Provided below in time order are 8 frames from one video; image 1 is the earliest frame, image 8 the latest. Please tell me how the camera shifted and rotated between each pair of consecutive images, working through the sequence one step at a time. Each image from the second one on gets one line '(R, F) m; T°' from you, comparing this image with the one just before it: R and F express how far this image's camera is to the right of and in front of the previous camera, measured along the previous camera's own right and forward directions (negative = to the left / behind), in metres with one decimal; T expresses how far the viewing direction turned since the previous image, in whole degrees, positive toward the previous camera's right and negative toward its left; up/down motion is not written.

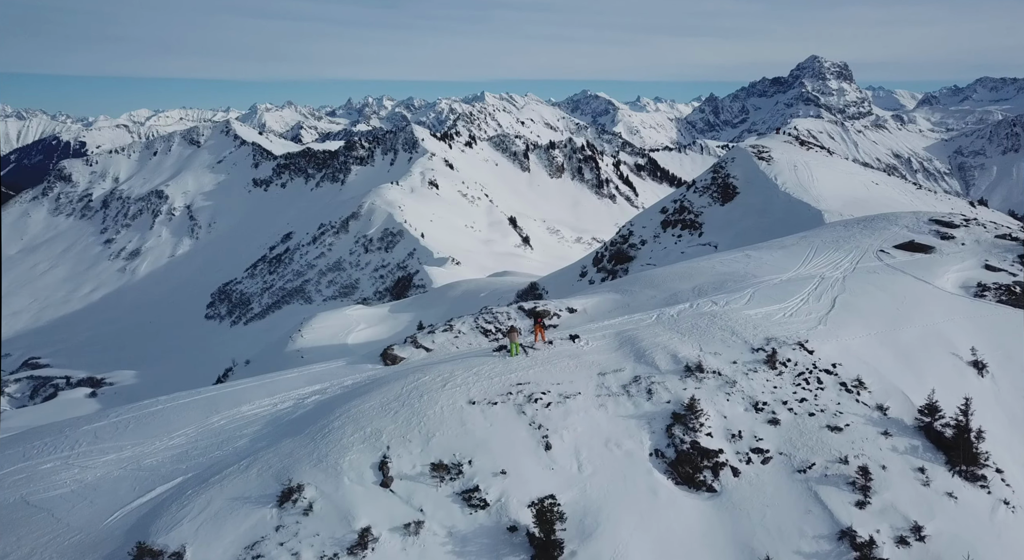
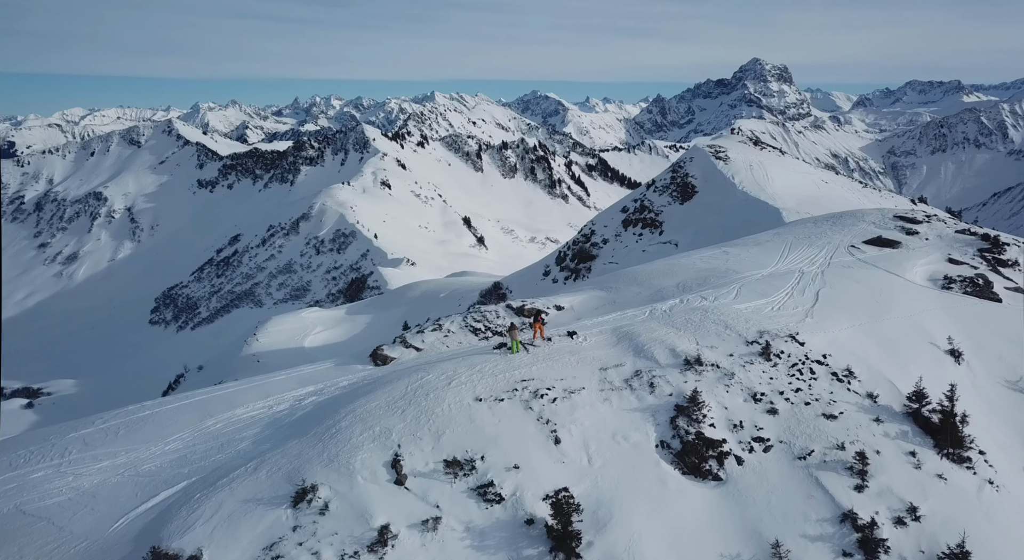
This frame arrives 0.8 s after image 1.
(-1.3, -0.2) m; +3°
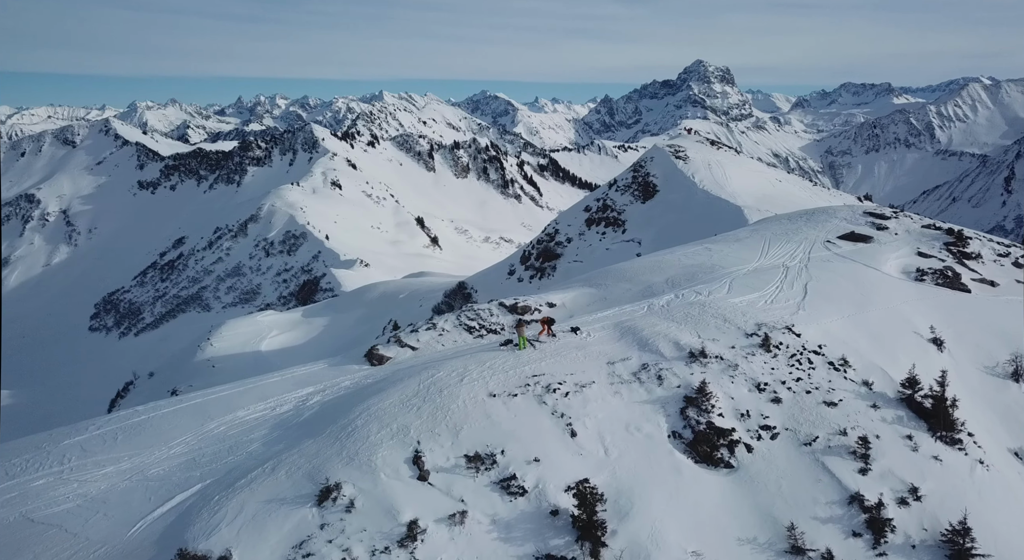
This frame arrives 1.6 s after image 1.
(-1.5, -0.2) m; +3°
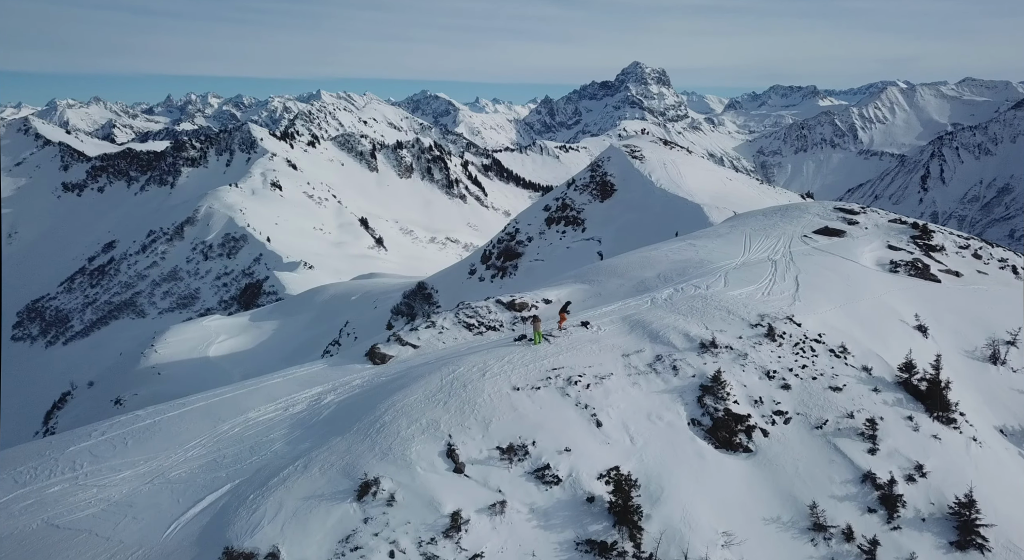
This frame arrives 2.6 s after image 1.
(-1.9, -0.3) m; +4°
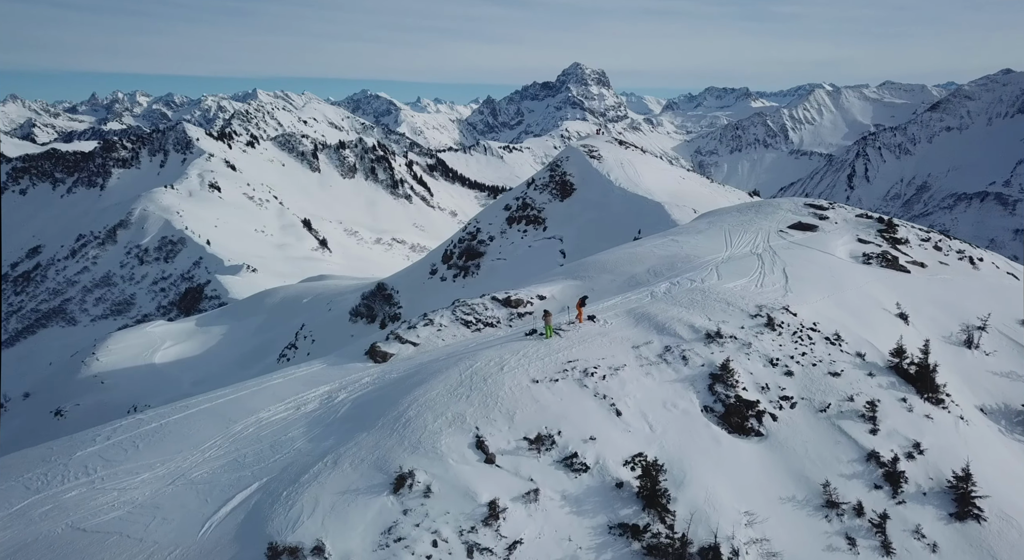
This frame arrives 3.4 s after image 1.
(-1.8, -0.3) m; +3°
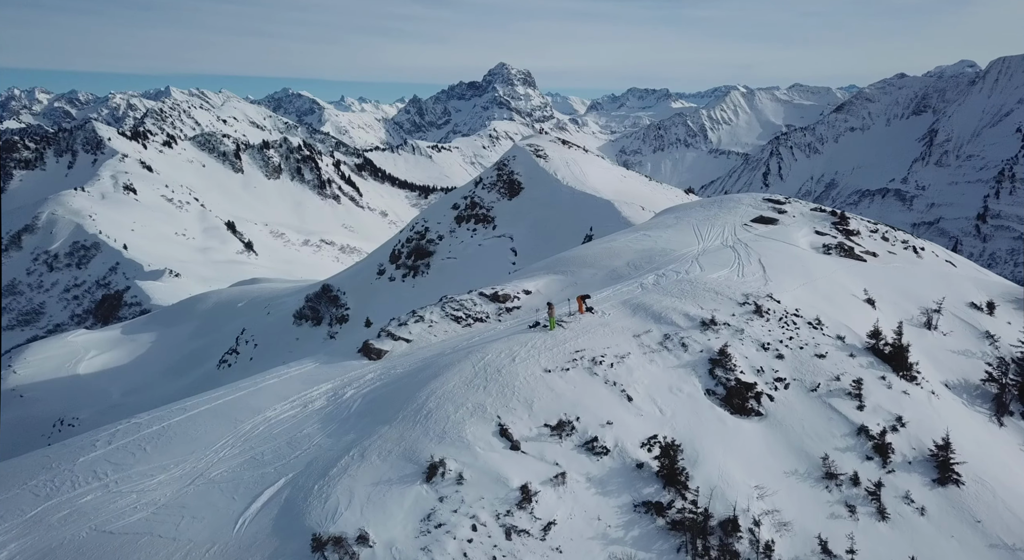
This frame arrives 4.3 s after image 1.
(-2.1, -0.5) m; +5°
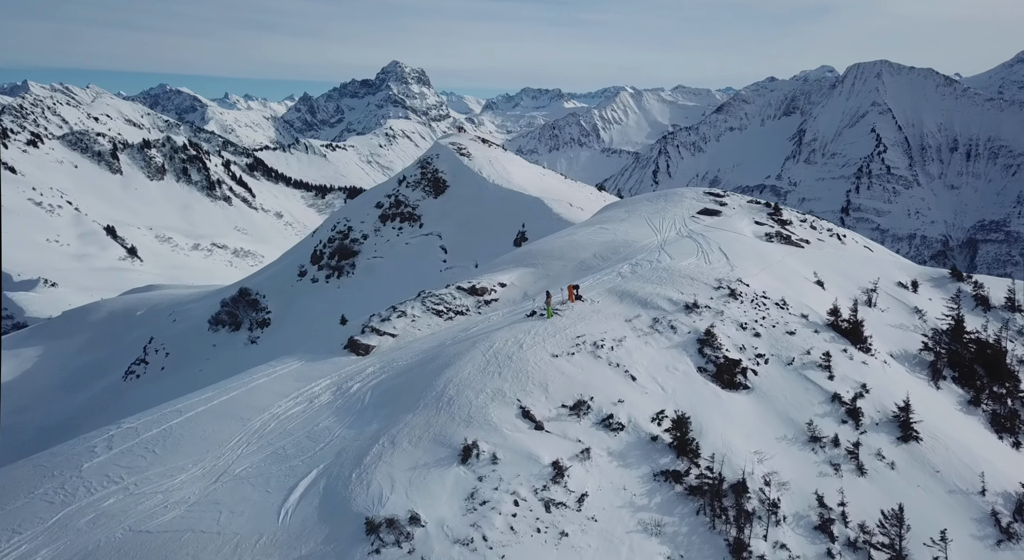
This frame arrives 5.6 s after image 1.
(-2.8, -0.7) m; +7°
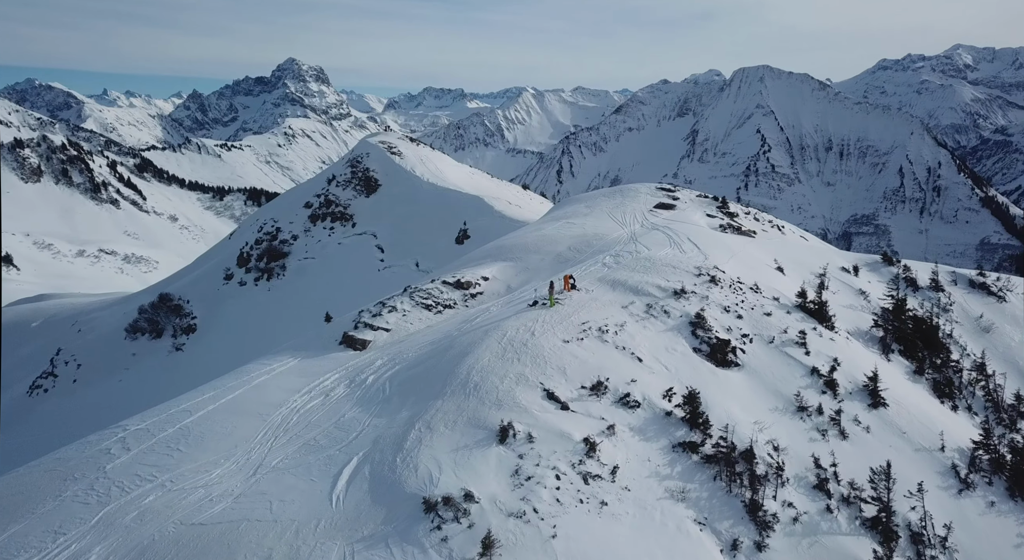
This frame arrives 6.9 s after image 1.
(-2.8, -0.9) m; +6°
